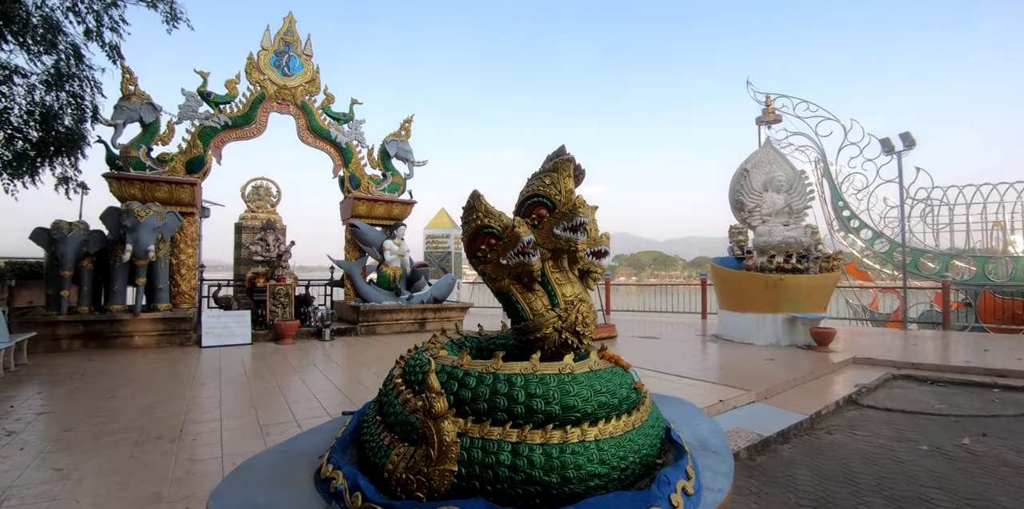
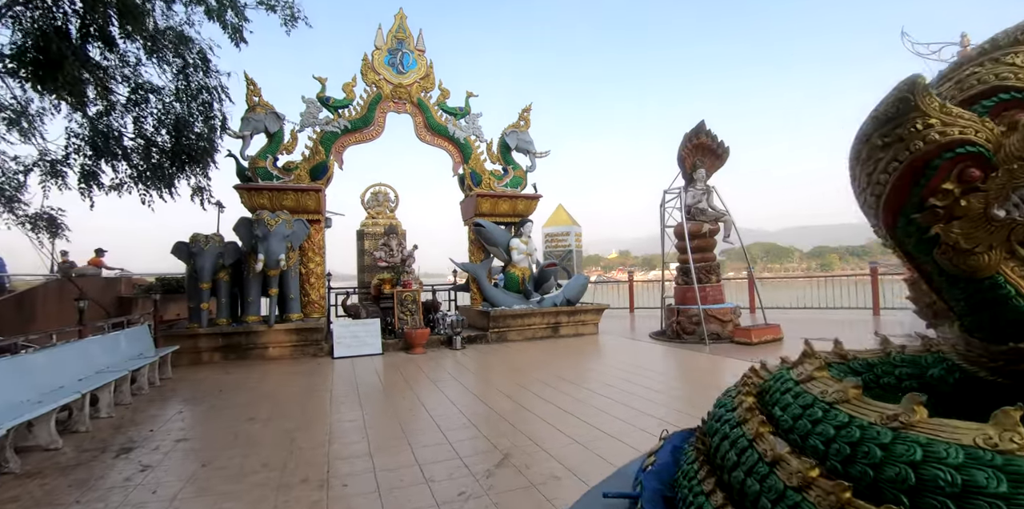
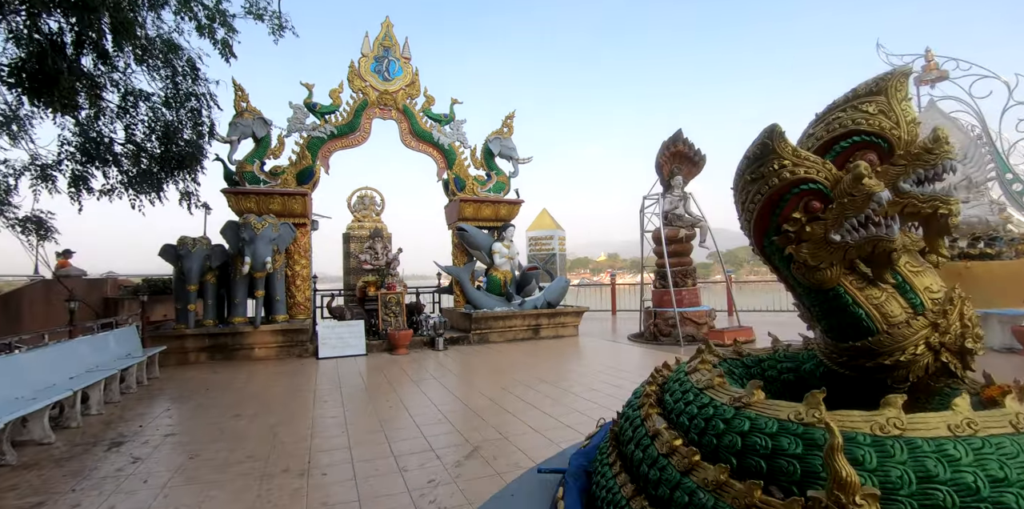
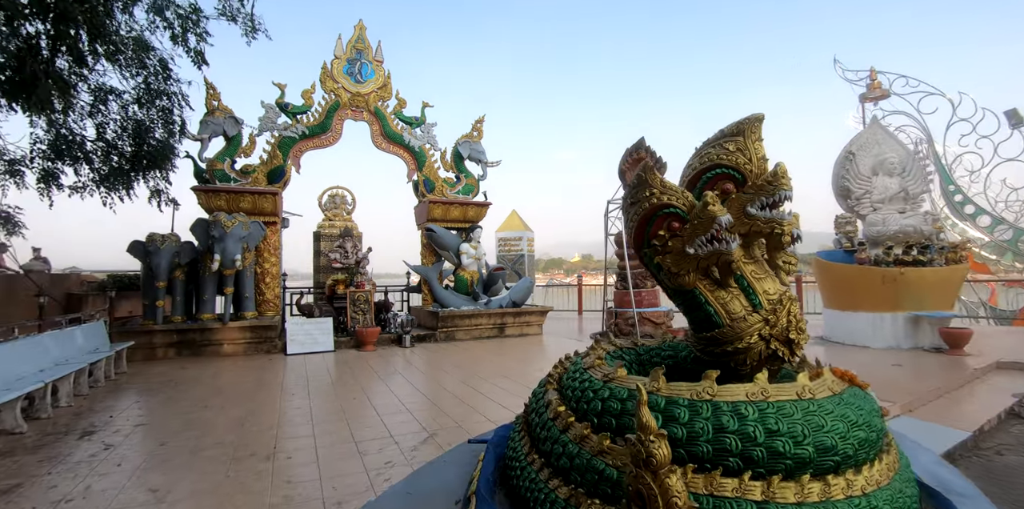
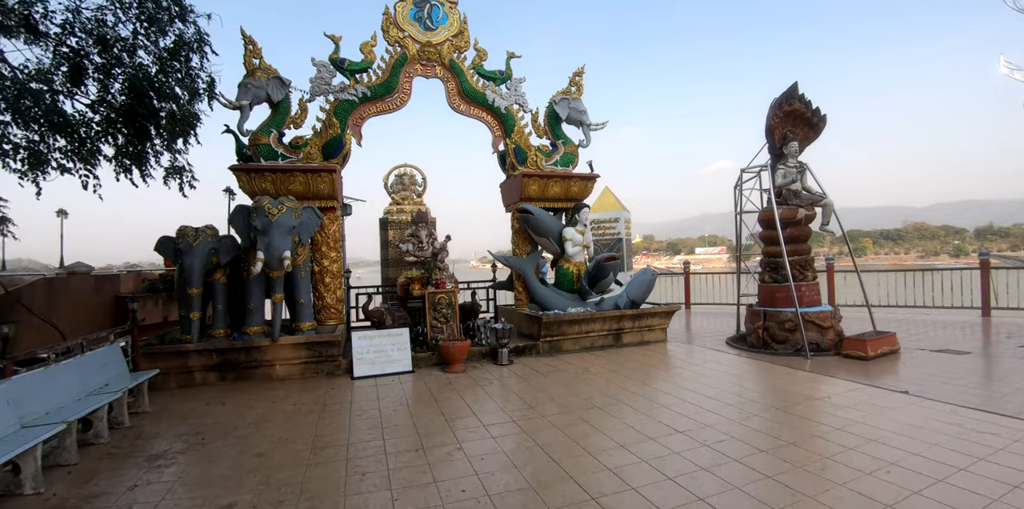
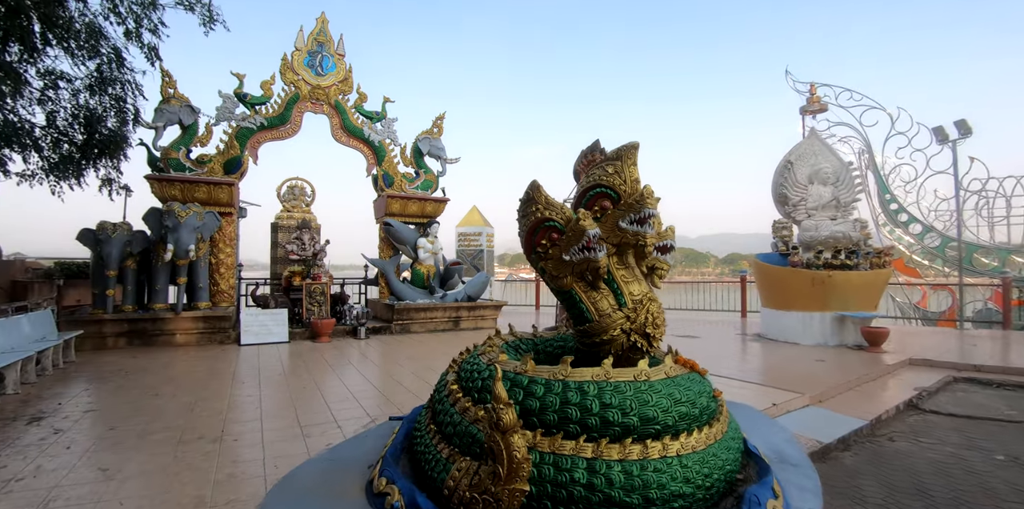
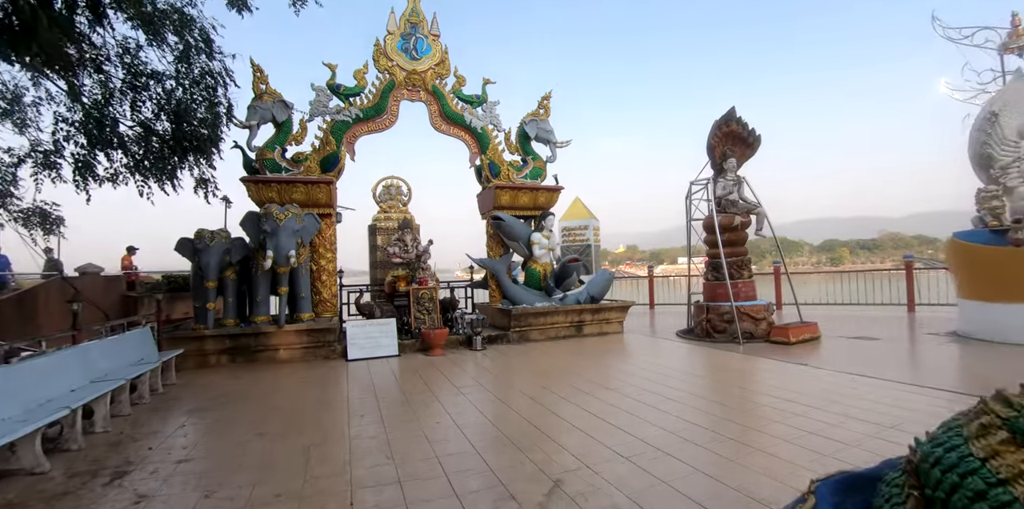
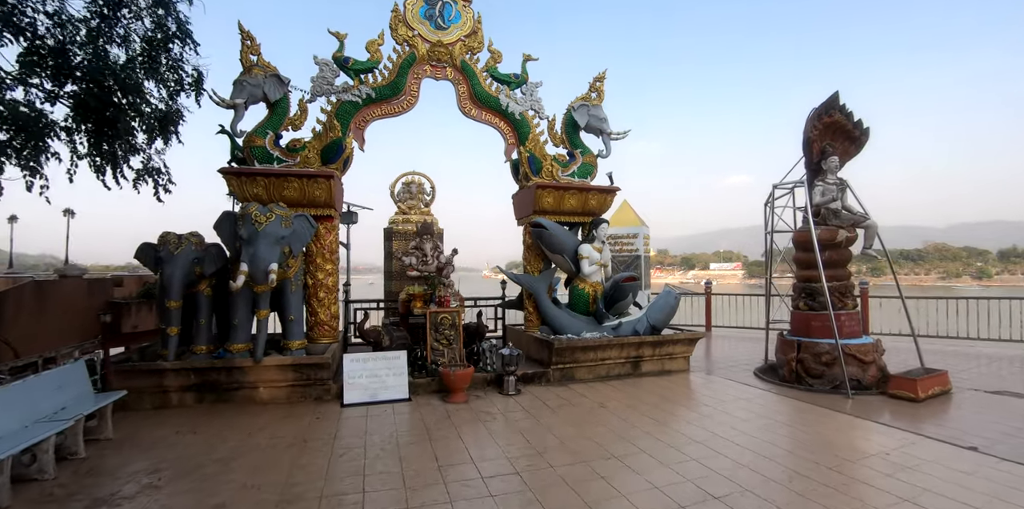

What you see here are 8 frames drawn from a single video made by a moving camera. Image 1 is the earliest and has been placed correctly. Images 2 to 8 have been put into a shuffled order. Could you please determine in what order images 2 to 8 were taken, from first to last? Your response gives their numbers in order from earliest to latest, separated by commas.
6, 4, 3, 2, 7, 5, 8
